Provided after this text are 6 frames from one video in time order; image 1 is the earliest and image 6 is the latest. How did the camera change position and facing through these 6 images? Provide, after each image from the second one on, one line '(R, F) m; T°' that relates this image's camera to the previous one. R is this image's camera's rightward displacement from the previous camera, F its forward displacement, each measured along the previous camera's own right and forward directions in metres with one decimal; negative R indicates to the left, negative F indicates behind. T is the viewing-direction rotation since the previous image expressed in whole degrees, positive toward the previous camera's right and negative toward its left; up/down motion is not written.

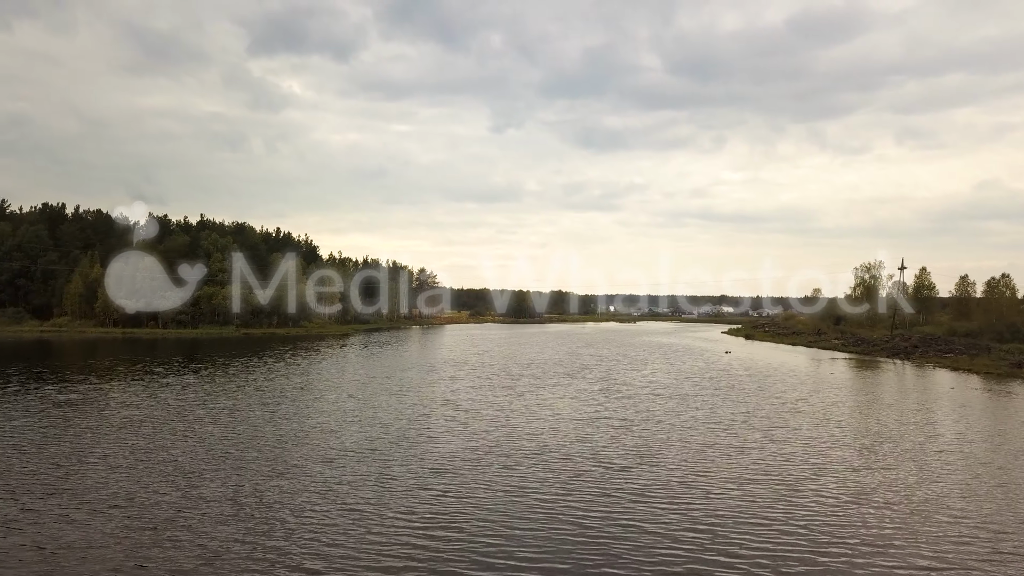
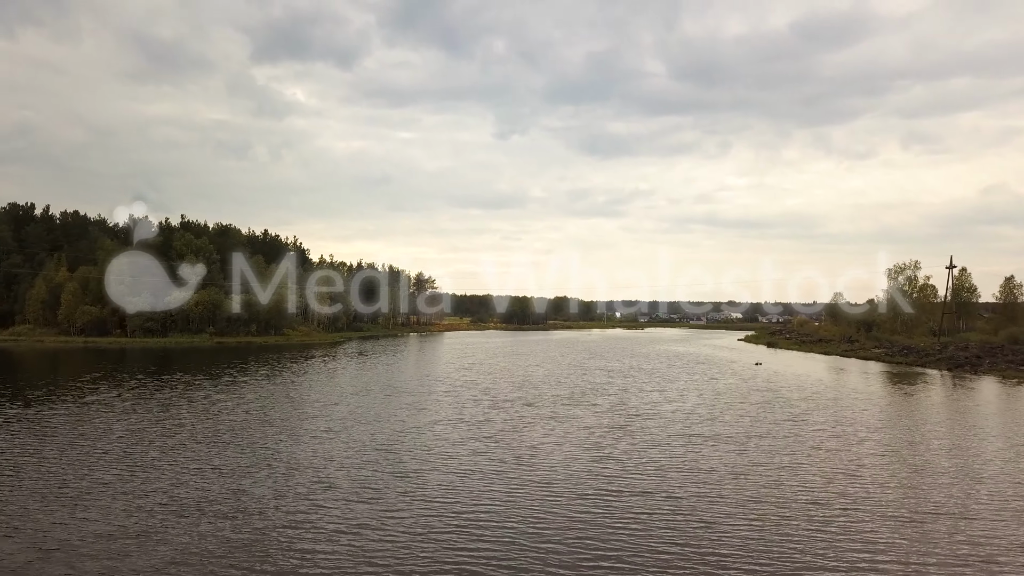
(+0.6, +5.6) m; 0°
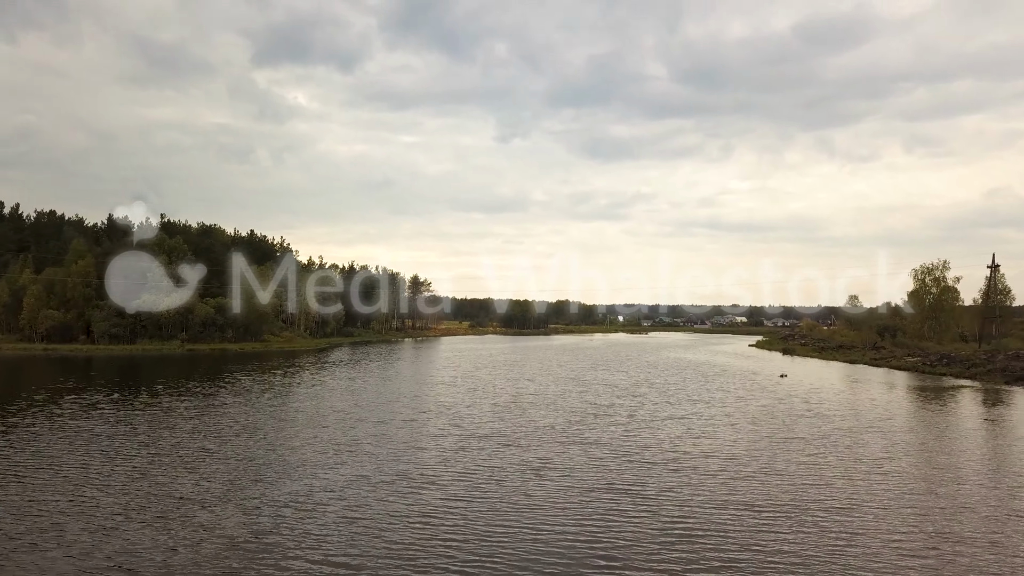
(+0.7, +4.4) m; 0°
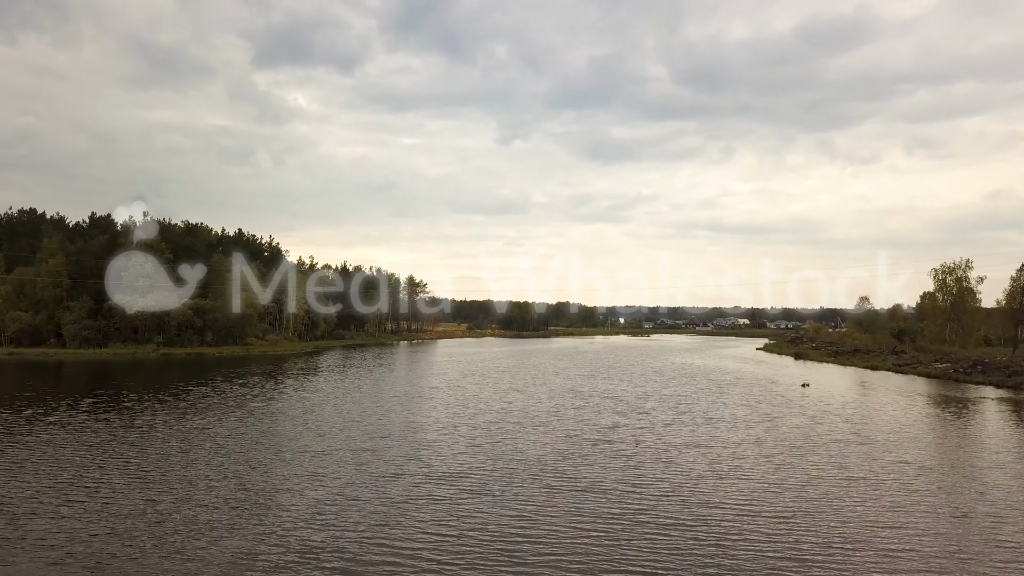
(+0.5, +3.2) m; 0°
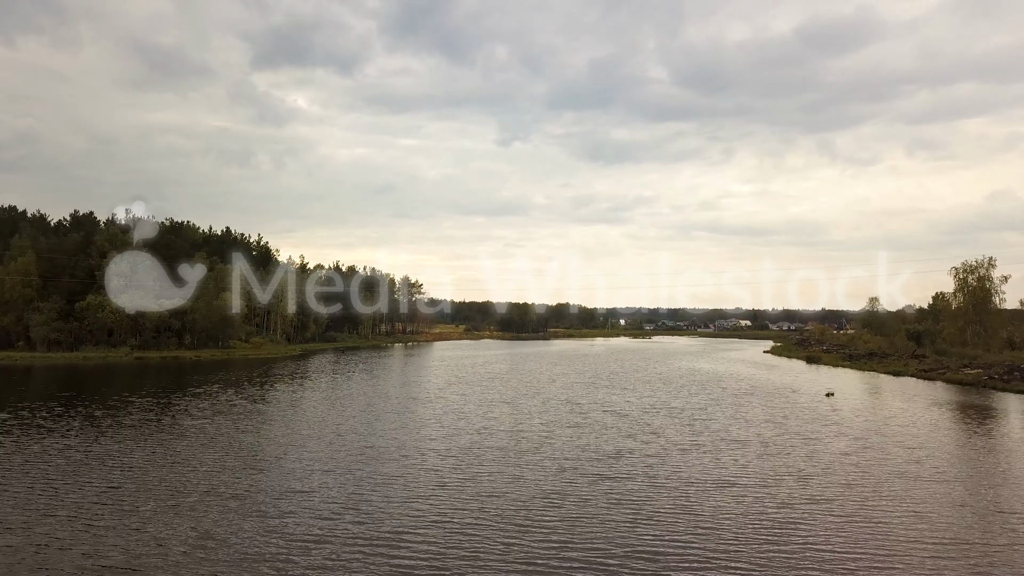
(+0.4, +2.9) m; 0°
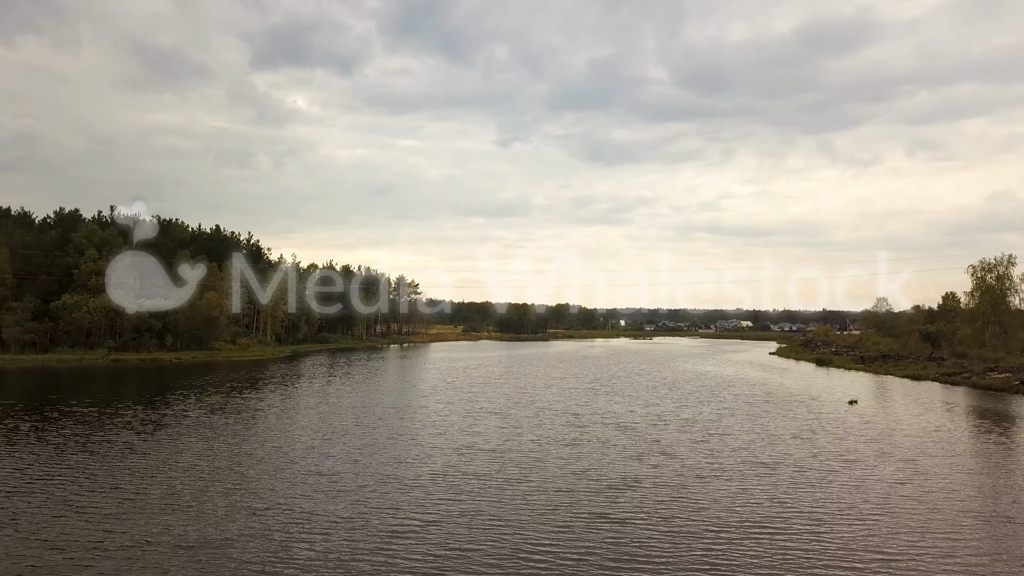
(+0.3, +2.3) m; 0°
